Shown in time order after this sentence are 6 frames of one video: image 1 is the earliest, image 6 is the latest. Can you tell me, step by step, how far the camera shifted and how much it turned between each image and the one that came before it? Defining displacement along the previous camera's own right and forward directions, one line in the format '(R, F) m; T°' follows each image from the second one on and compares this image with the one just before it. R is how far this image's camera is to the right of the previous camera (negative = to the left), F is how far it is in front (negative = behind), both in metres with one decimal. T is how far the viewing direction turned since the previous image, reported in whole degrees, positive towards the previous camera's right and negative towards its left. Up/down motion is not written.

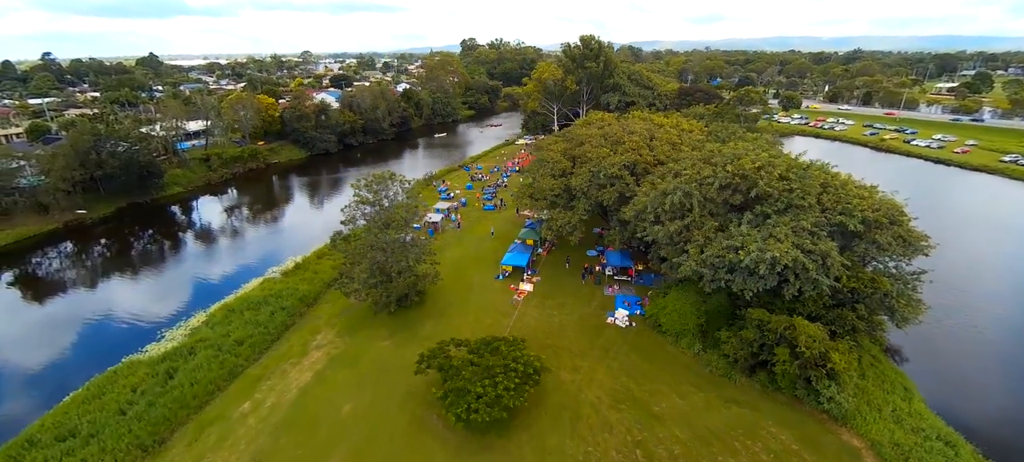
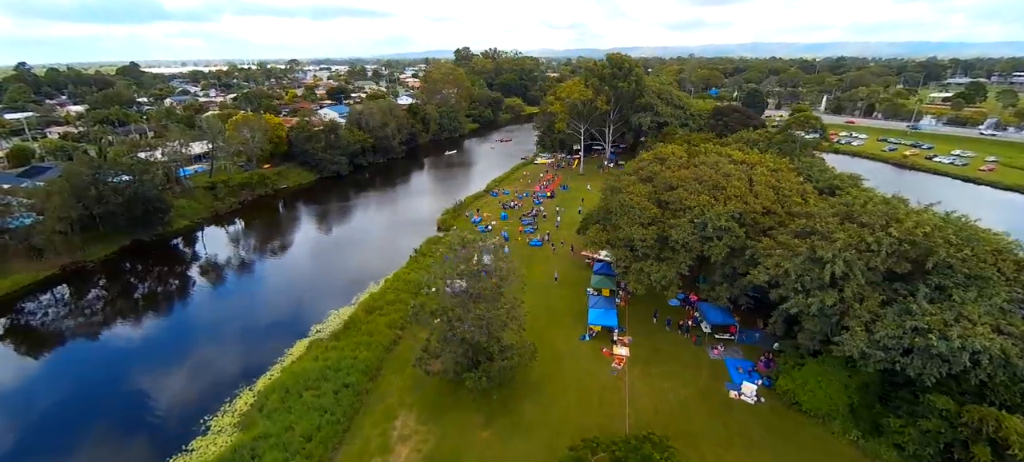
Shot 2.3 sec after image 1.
(-6.0, +3.1) m; +2°
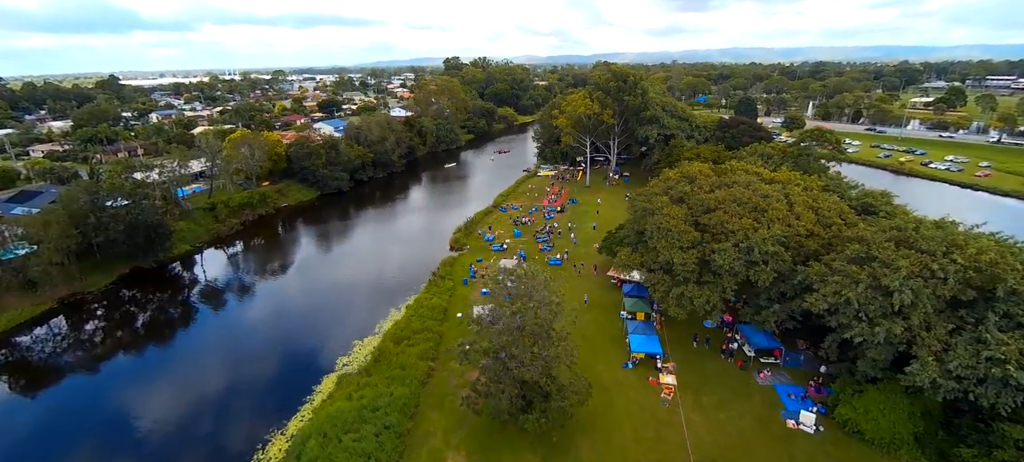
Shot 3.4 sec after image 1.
(-3.0, +0.8) m; +2°
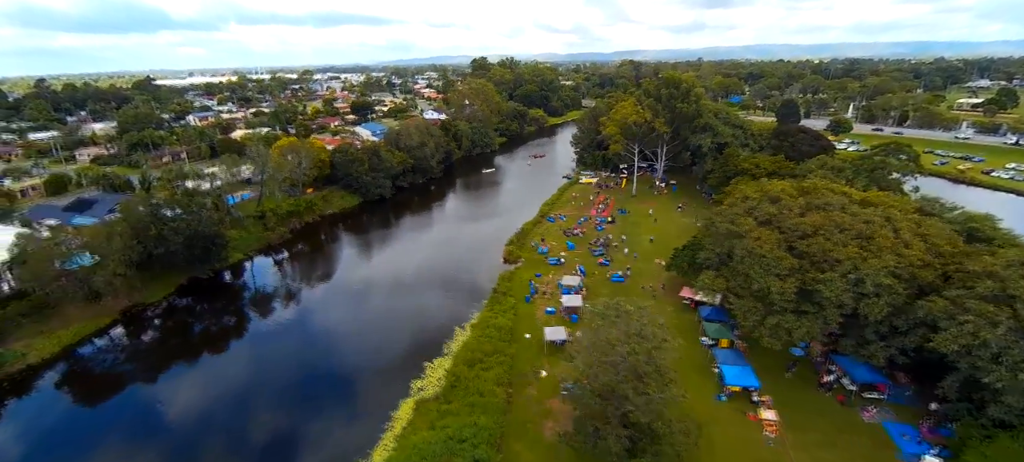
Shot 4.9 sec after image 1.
(-4.0, +0.8) m; -2°
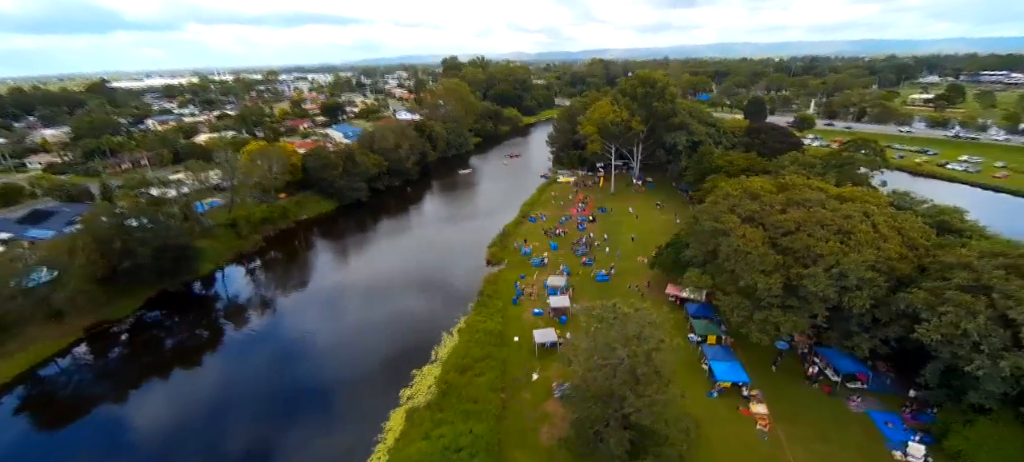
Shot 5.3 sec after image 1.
(-0.8, +0.4) m; +3°
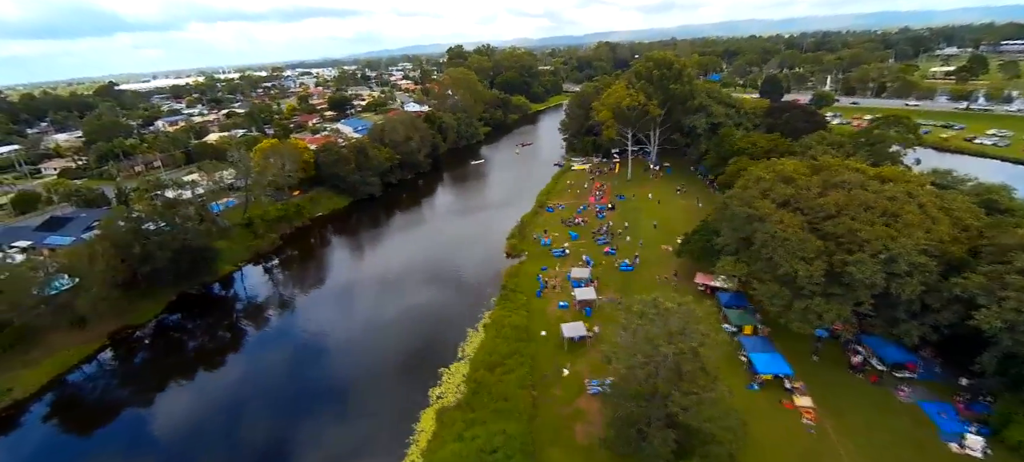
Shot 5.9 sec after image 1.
(-1.1, +0.8) m; -1°
